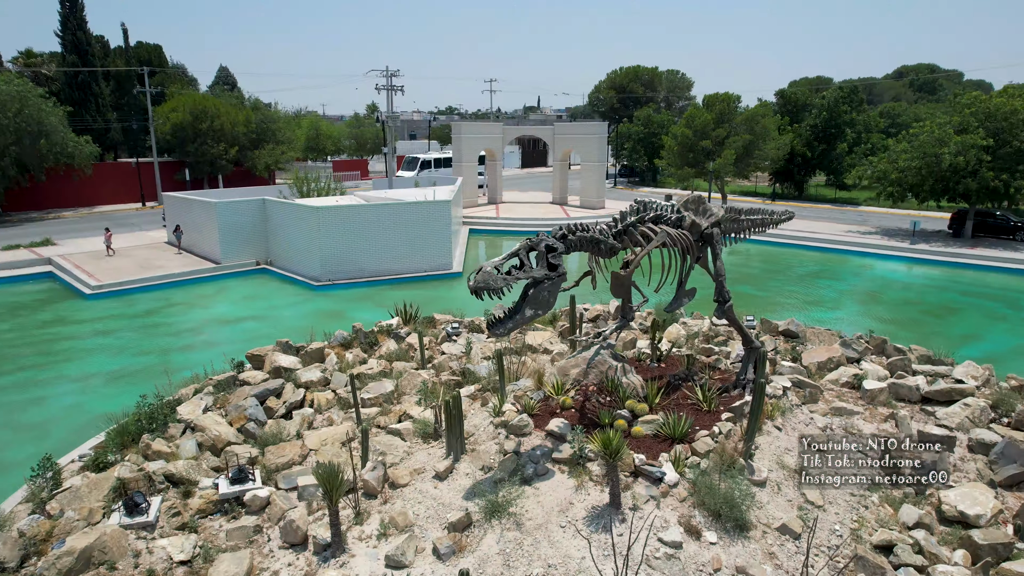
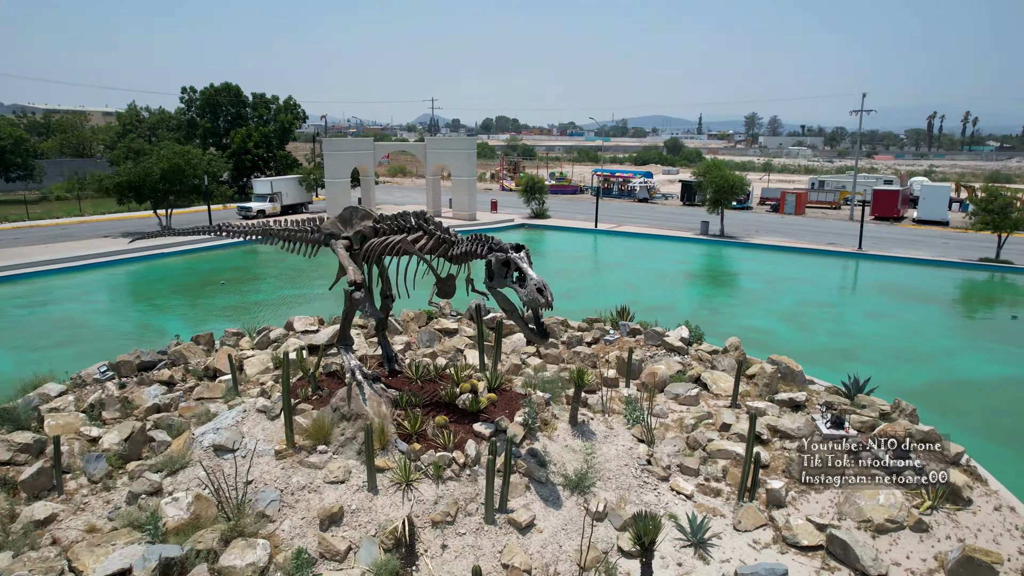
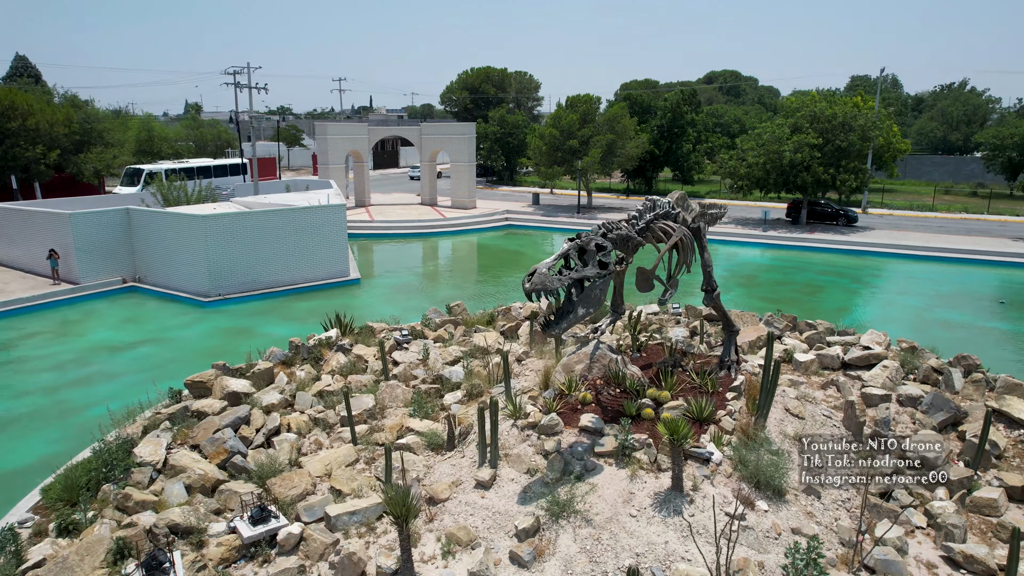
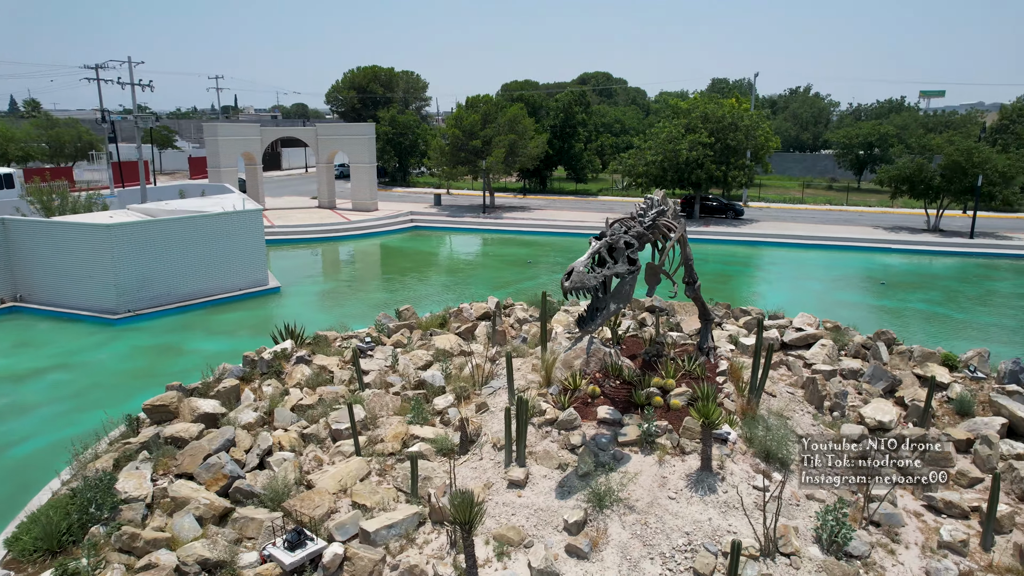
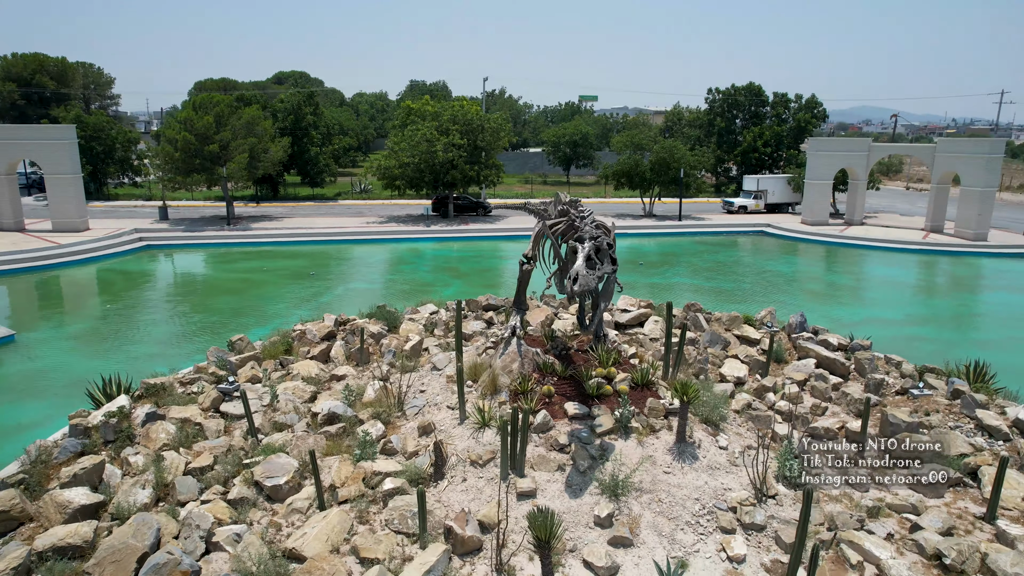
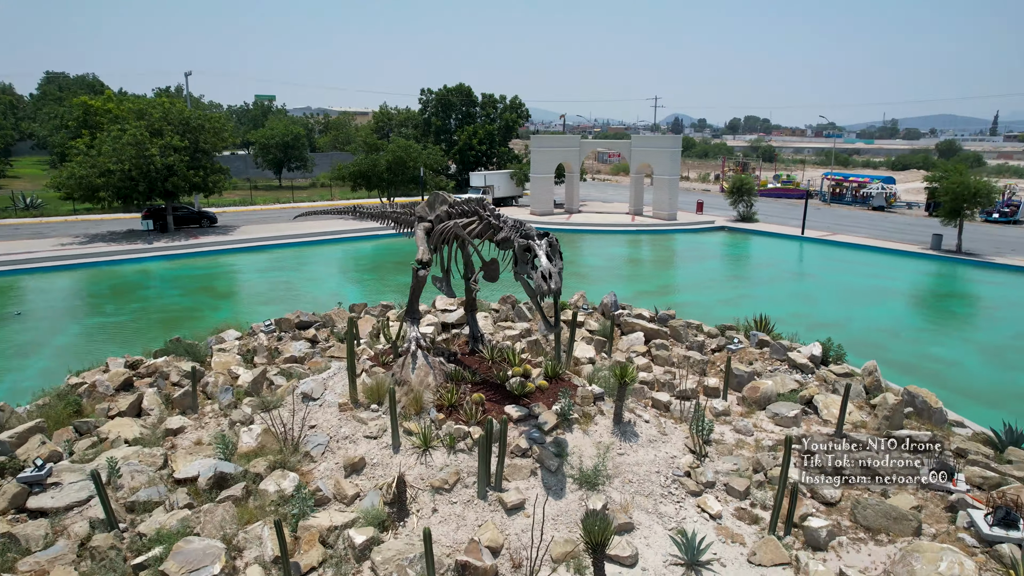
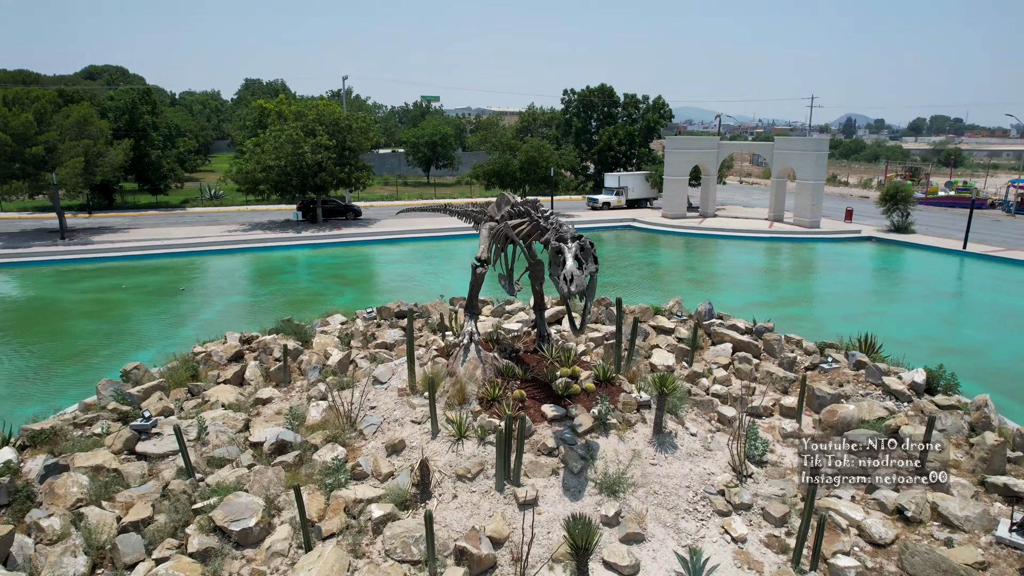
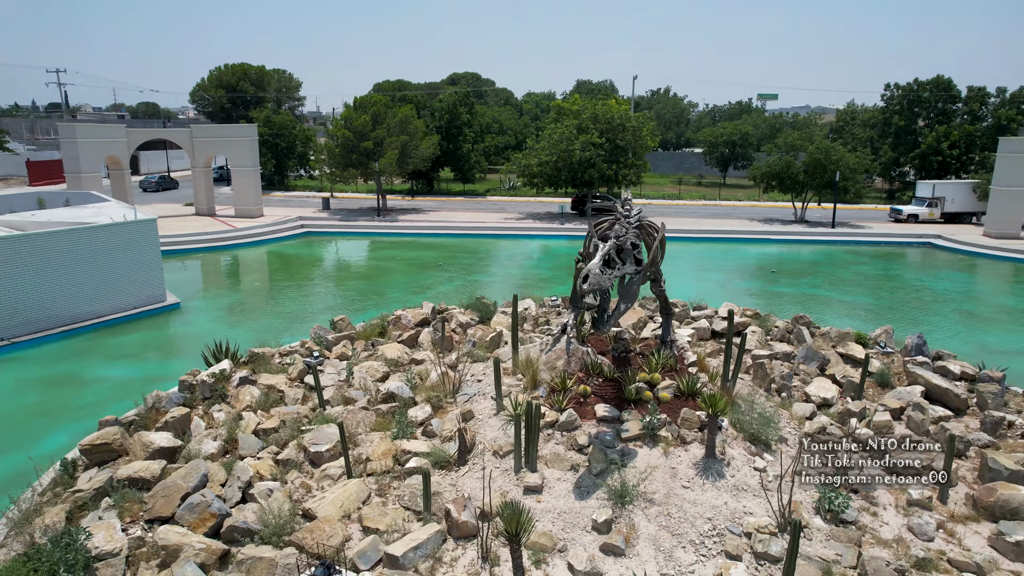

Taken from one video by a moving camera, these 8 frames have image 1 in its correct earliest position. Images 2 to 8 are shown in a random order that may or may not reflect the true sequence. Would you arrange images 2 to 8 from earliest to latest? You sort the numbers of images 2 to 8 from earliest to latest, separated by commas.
3, 4, 8, 5, 7, 6, 2
